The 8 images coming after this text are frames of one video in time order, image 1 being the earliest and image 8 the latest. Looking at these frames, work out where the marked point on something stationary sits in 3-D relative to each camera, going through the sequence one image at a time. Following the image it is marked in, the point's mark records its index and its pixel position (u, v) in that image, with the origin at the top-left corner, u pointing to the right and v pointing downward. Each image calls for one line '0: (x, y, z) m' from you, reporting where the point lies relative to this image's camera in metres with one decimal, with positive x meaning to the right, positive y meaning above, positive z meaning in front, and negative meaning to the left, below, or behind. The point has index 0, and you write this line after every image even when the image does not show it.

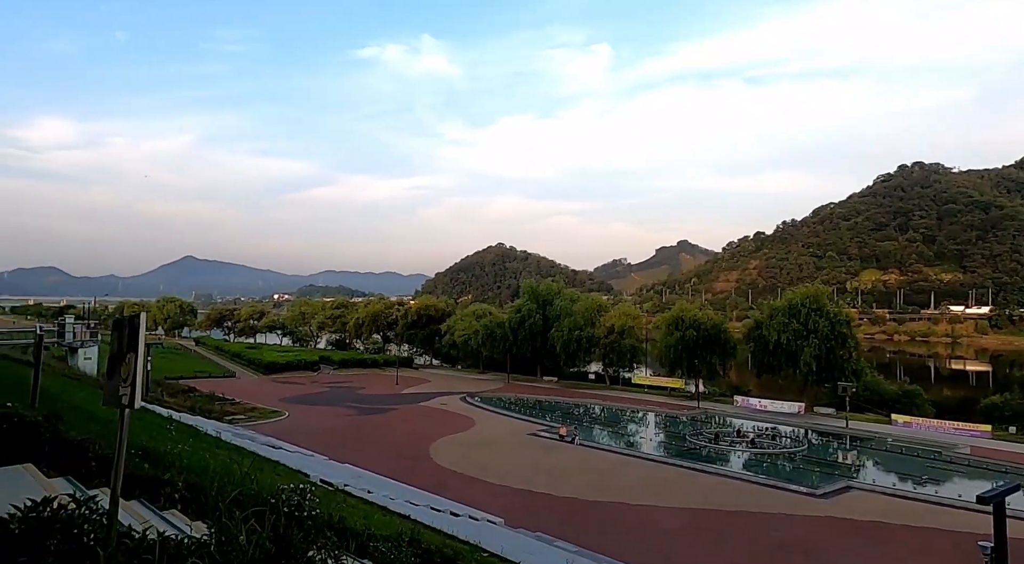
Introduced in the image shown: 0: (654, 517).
0: (+3.0, -5.0, +14.2) m
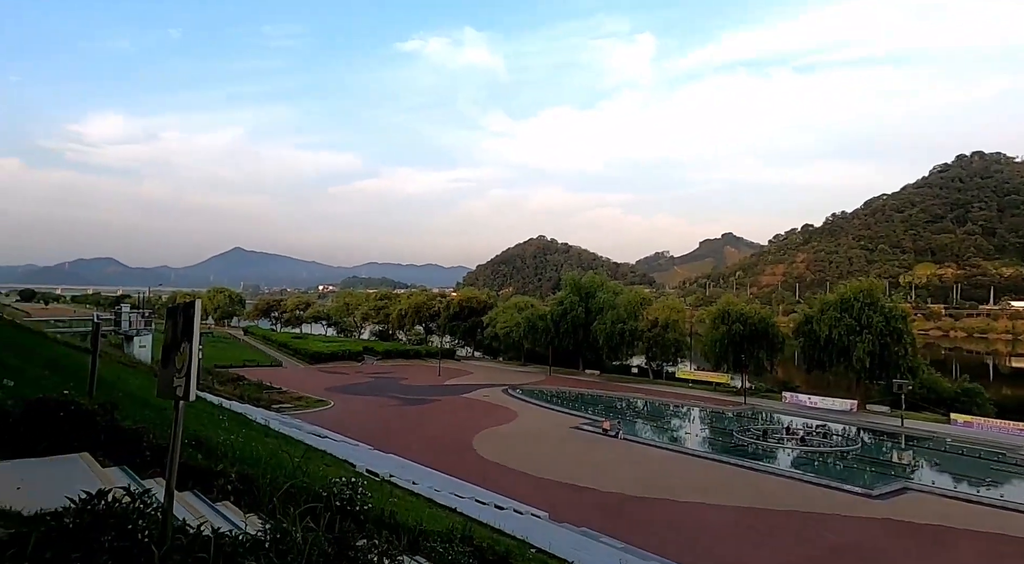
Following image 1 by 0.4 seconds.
0: (+4.0, -4.9, +13.9) m
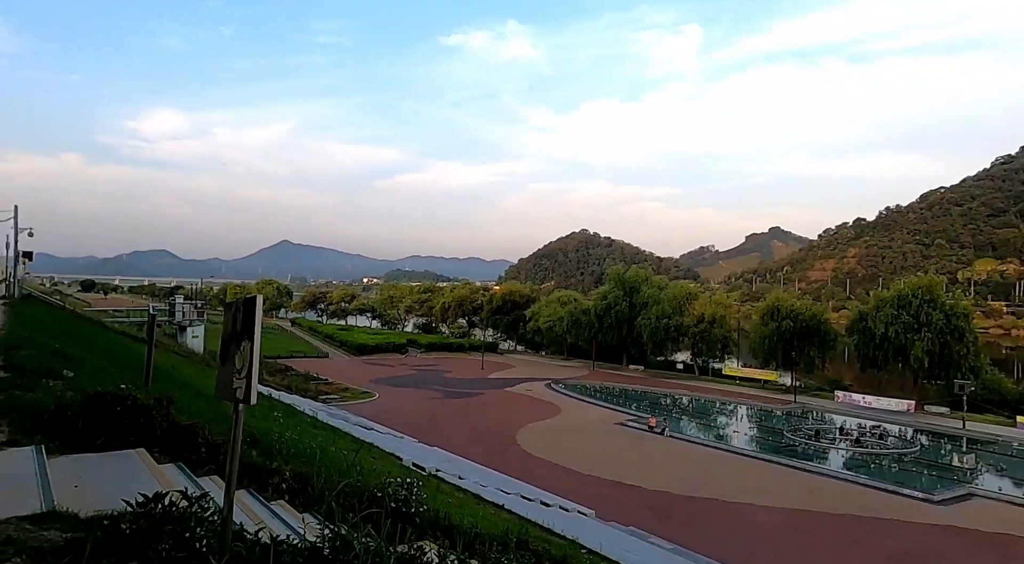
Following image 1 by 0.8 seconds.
0: (+4.9, -4.8, +13.5) m
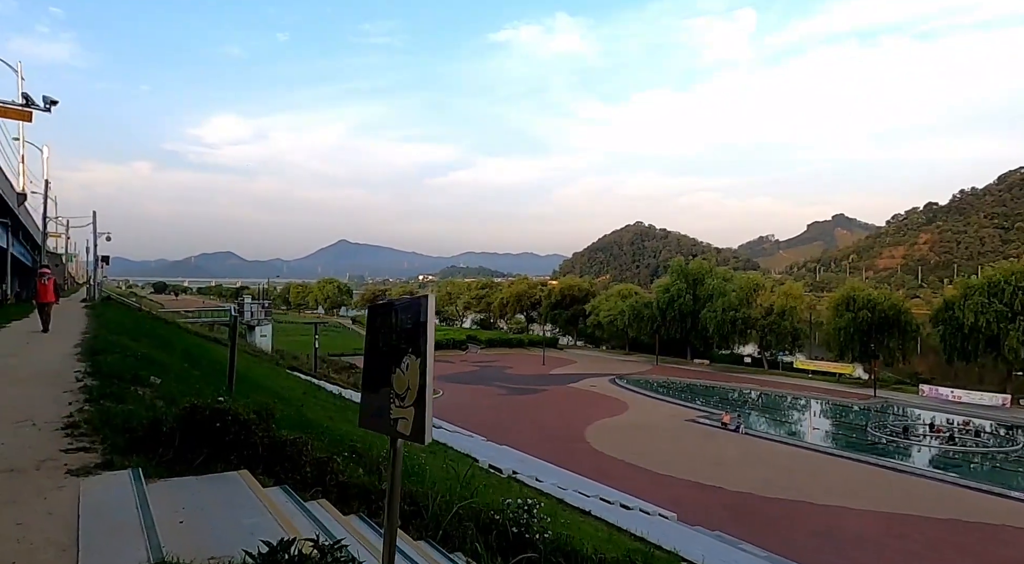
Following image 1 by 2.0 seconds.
0: (+6.4, -4.6, +12.6) m
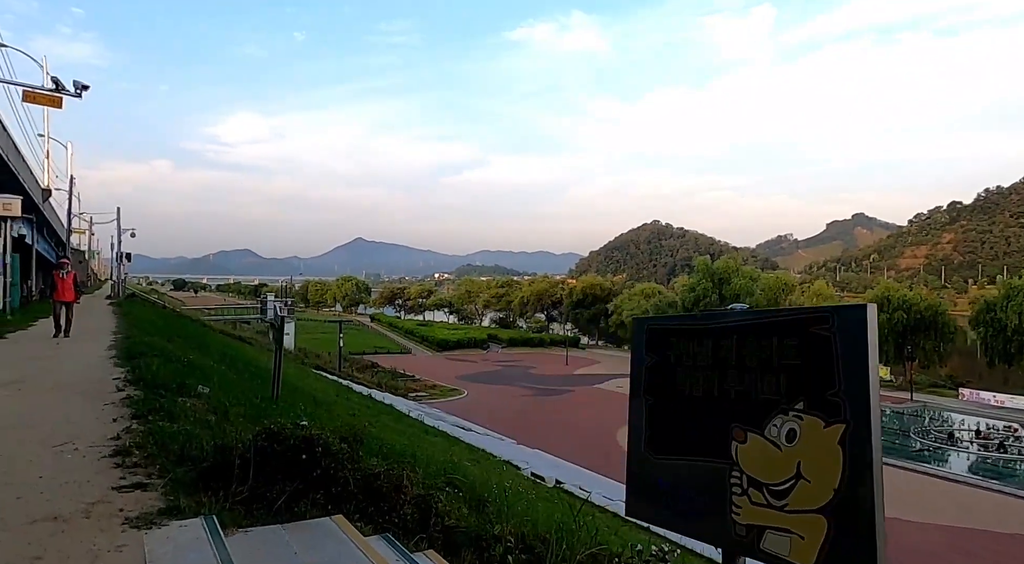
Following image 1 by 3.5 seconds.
0: (+7.1, -4.6, +12.0) m
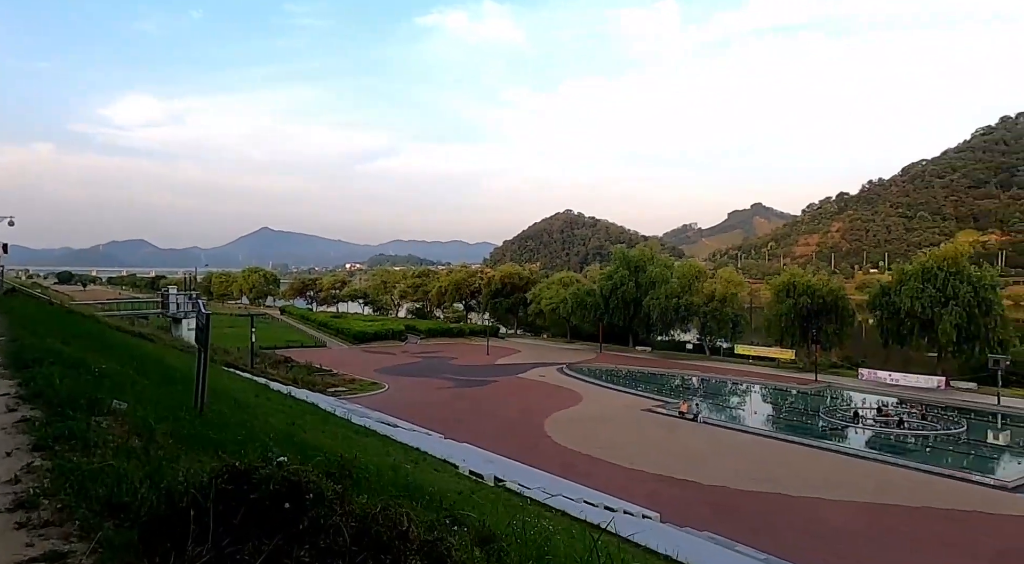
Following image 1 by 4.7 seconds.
0: (+5.8, -4.3, +12.5) m
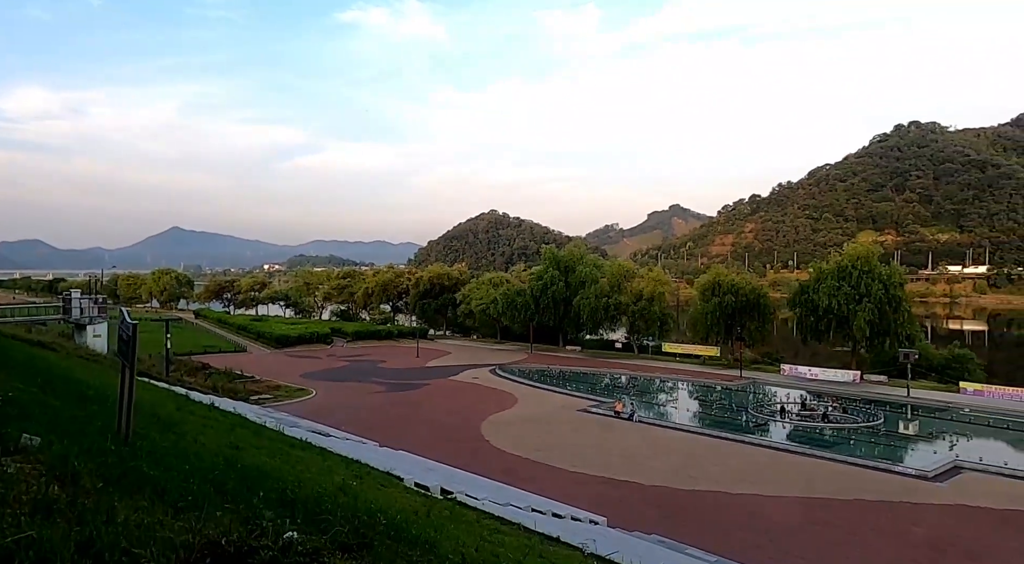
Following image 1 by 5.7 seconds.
0: (+4.8, -4.3, +12.7) m
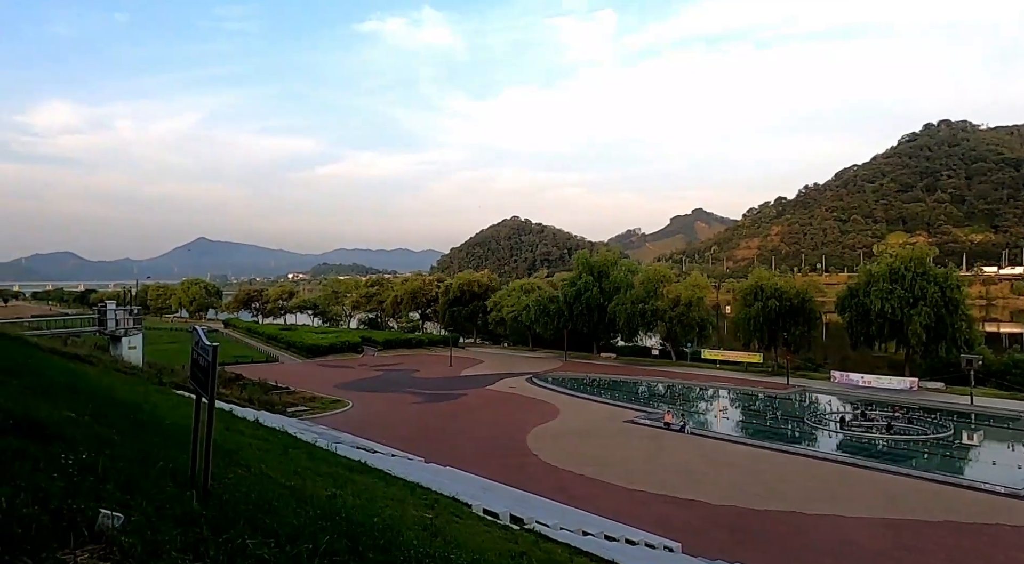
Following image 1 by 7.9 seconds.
0: (+5.9, -4.4, +11.8) m
